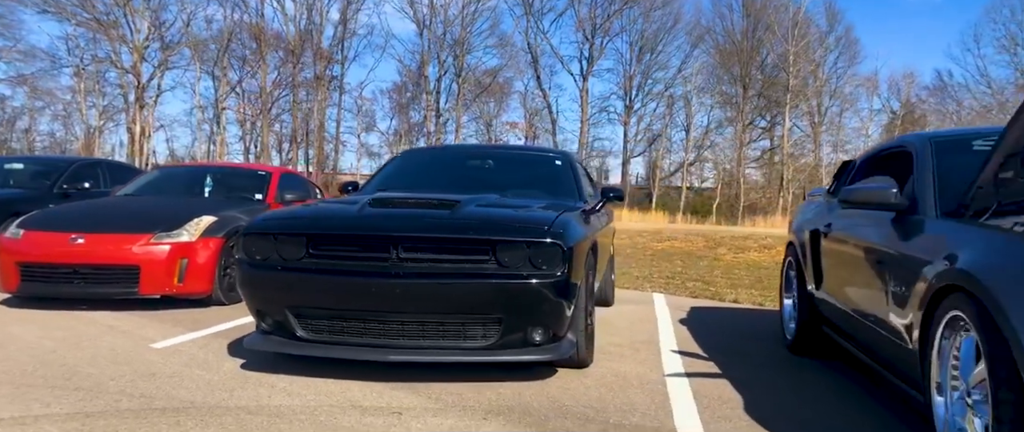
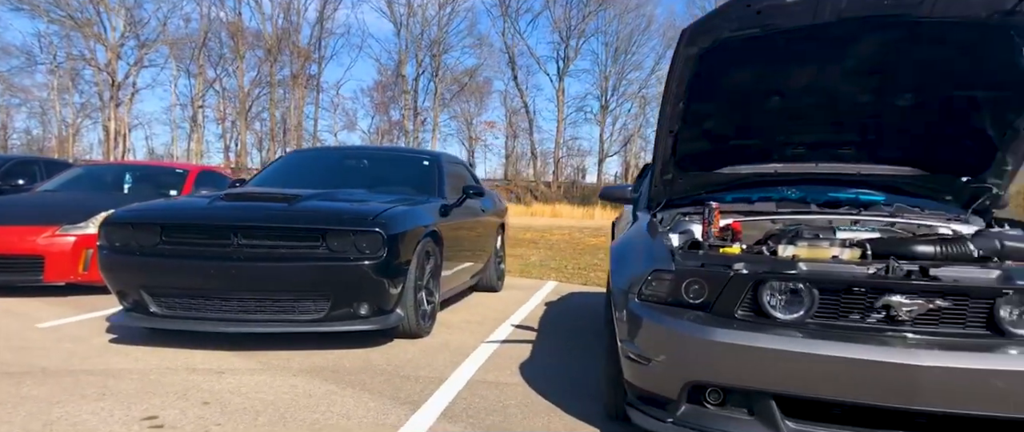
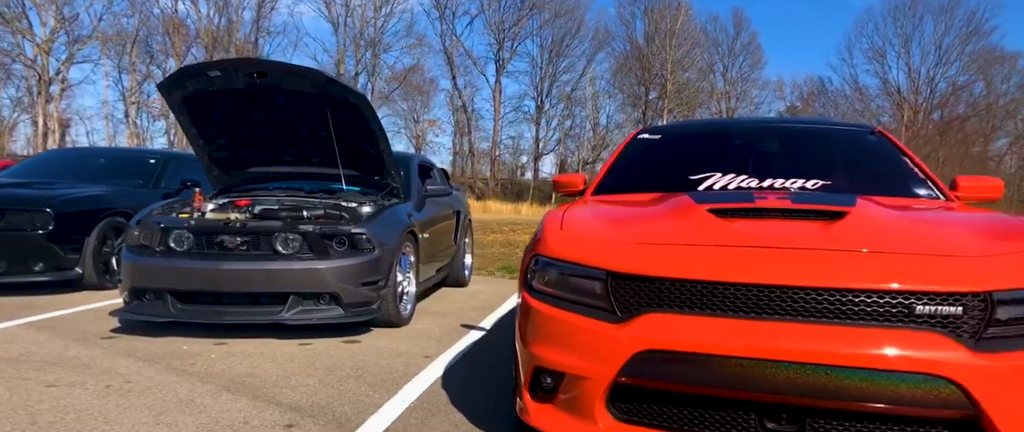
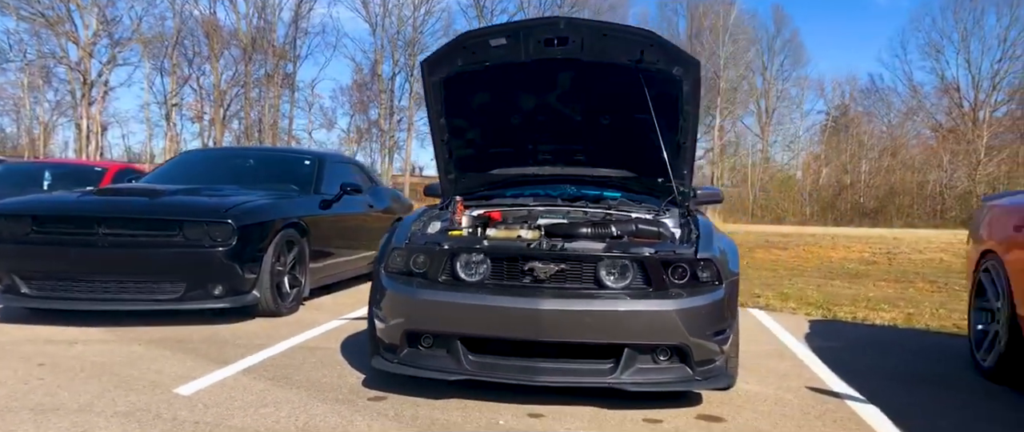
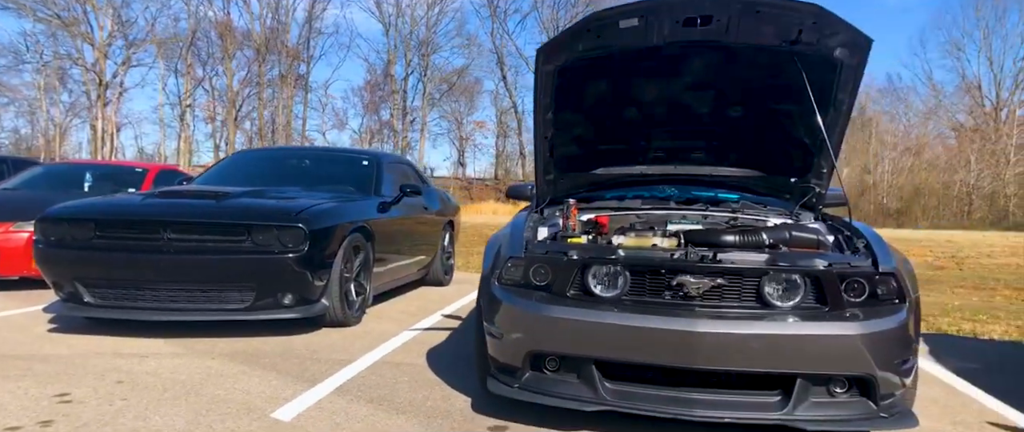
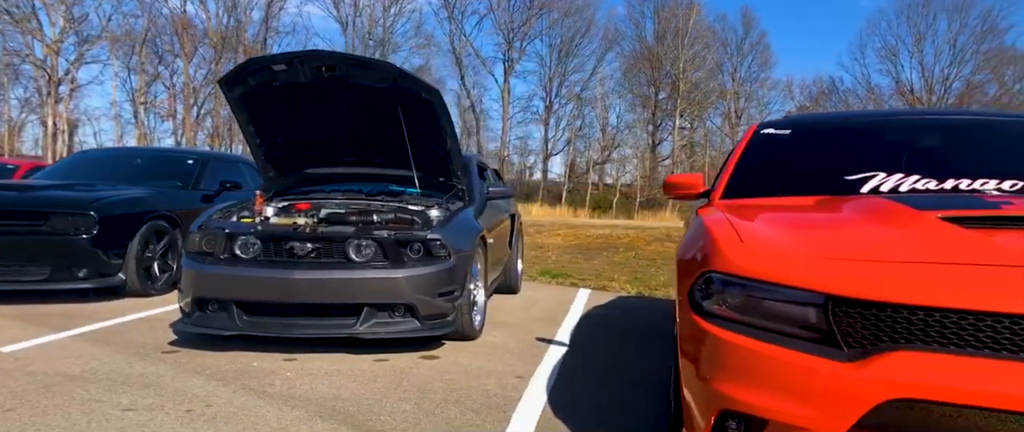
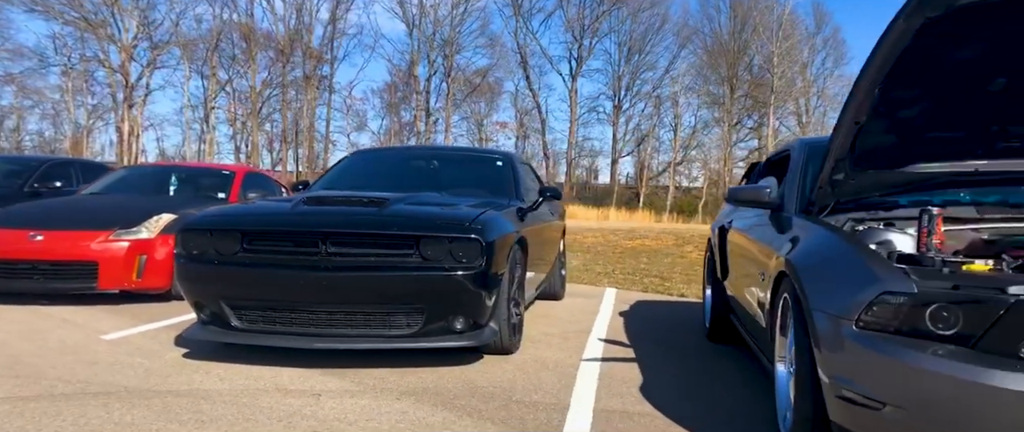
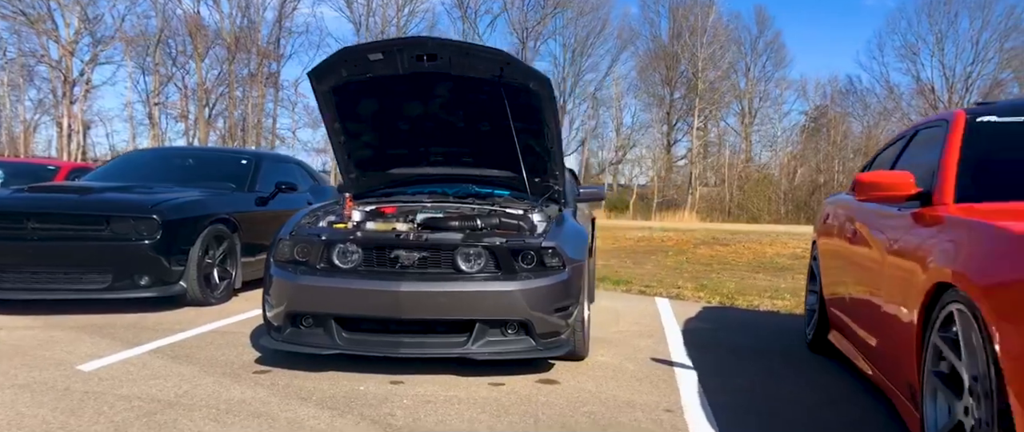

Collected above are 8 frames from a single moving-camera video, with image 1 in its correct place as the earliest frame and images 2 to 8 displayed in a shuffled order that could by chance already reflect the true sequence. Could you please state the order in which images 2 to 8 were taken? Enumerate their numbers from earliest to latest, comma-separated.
7, 2, 5, 4, 8, 6, 3
